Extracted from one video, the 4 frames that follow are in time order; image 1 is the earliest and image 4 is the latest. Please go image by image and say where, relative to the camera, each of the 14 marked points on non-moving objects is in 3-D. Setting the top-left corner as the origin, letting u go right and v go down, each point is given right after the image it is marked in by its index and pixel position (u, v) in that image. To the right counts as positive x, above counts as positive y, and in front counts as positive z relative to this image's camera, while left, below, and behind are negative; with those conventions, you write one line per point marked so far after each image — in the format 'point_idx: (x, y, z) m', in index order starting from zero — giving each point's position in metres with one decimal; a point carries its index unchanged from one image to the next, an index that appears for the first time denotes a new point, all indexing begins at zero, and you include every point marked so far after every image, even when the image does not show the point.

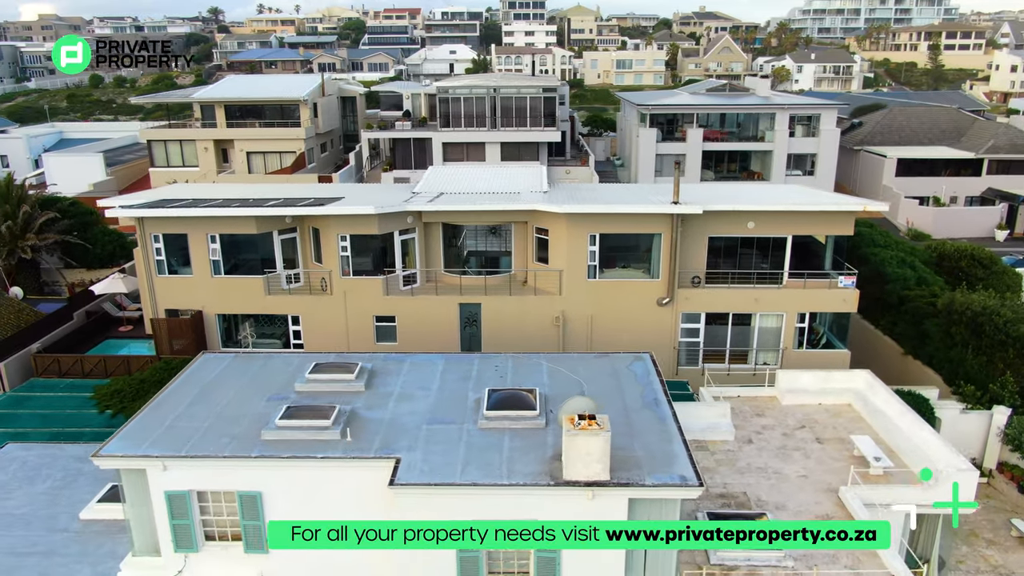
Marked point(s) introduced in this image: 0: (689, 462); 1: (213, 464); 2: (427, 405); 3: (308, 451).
0: (+3.1, -3.0, +13.3) m
1: (-5.3, -3.1, +13.7) m
2: (-1.7, -2.3, +15.5) m
3: (-3.7, -2.9, +13.8) m
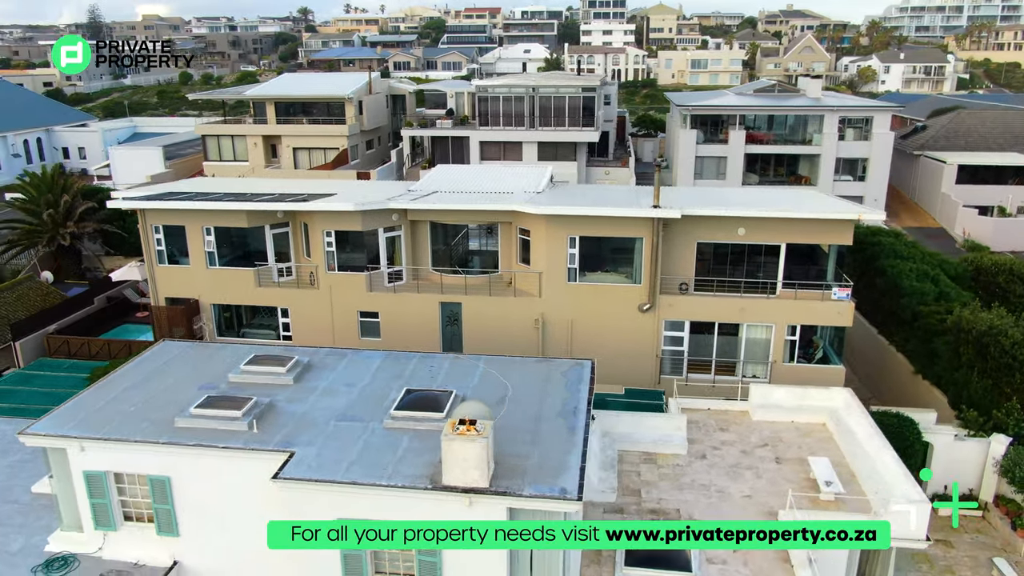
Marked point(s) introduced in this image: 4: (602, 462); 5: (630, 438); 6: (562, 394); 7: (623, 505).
0: (+1.1, -3.1, +12.9) m
1: (-7.2, -2.9, +14.3) m
2: (-3.4, -2.3, +15.6) m
3: (-5.5, -2.8, +14.1) m
4: (+2.0, -4.0, +17.6) m
5: (+2.9, -3.7, +18.9) m
6: (+1.0, -2.2, +15.9) m
7: (+2.4, -4.7, +16.5) m
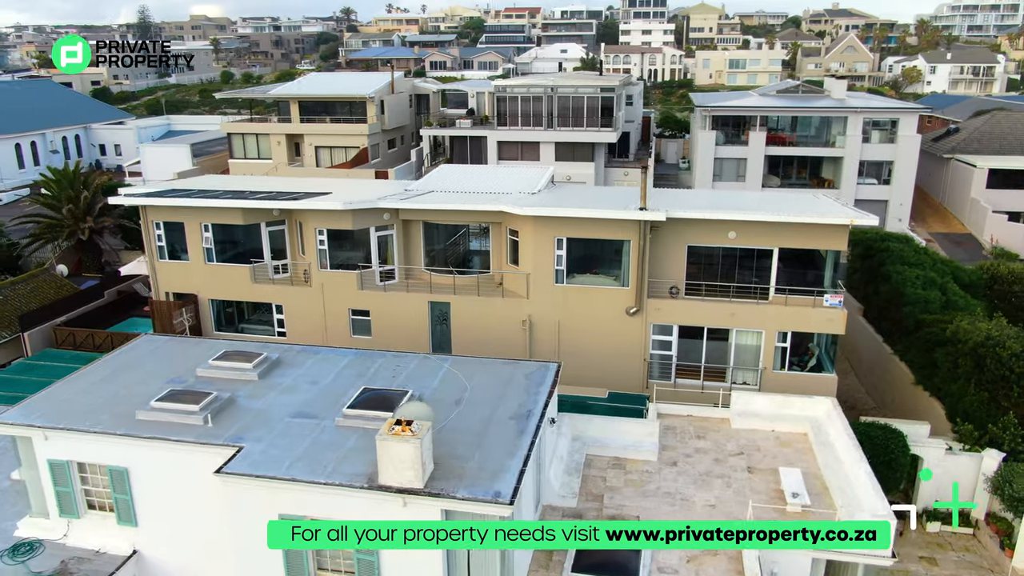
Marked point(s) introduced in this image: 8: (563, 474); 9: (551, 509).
0: (0.0, -3.2, +12.8) m
1: (-8.1, -2.8, +14.6) m
2: (-4.3, -2.2, +15.8) m
3: (-6.5, -2.7, +14.4) m
4: (+1.2, -4.0, +17.5) m
5: (+2.2, -3.8, +18.7) m
6: (+0.2, -2.2, +15.8) m
7: (+1.5, -4.7, +16.3) m
8: (+1.1, -4.1, +17.1) m
9: (+0.8, -4.7, +16.2) m
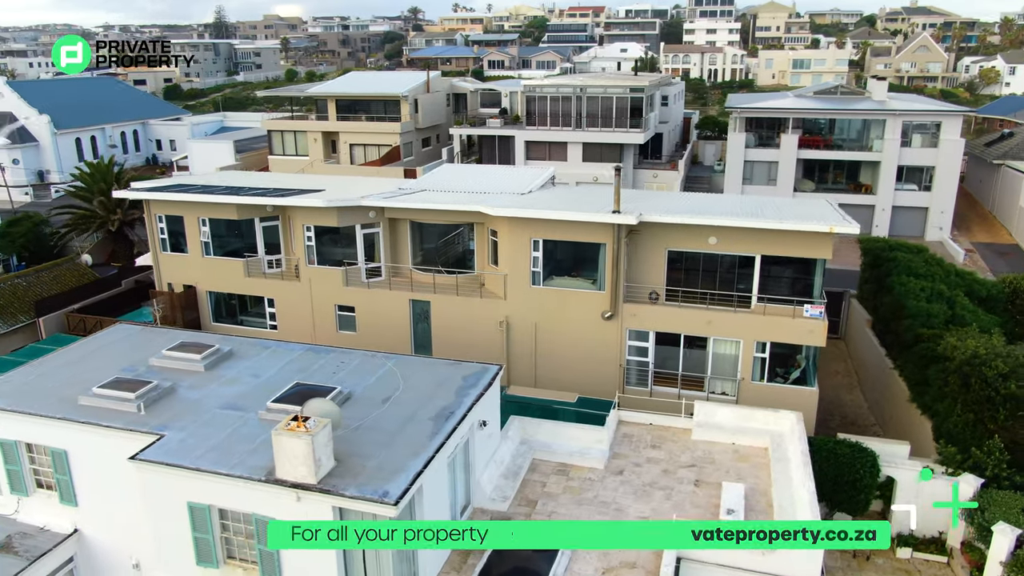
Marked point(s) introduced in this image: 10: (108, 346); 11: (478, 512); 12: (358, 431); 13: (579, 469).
0: (-1.7, -3.2, +12.8) m
1: (-9.7, -2.6, +15.4) m
2: (-5.7, -2.1, +16.2) m
3: (-8.1, -2.5, +15.0) m
4: (-0.1, -4.1, +17.4) m
5: (+0.9, -3.8, +18.5) m
6: (-1.3, -2.2, +15.8) m
7: (0.0, -4.8, +16.2) m
8: (-0.3, -4.2, +17.0) m
9: (-0.7, -4.7, +16.2) m
10: (-9.7, -1.4, +18.5) m
11: (-0.7, -4.7, +16.2) m
12: (-2.9, -2.7, +14.3) m
13: (+1.6, -4.2, +17.9) m
